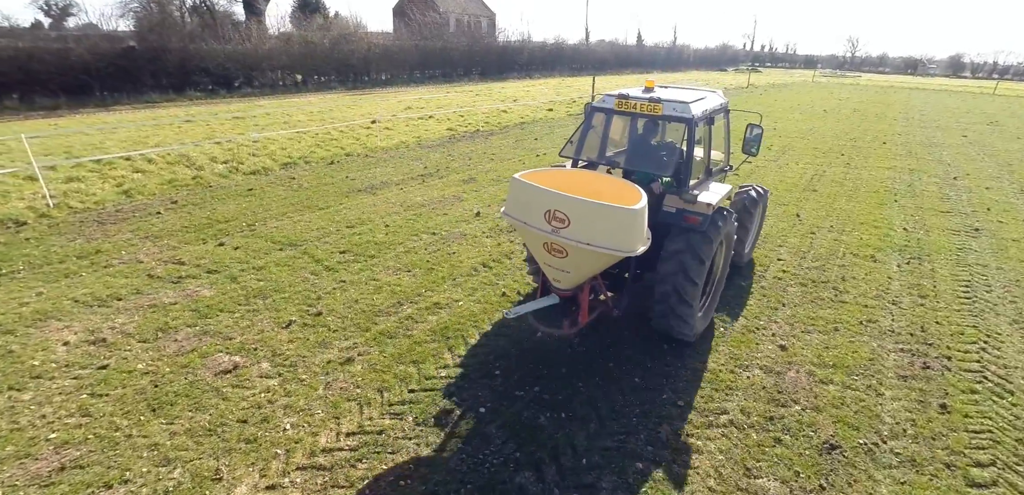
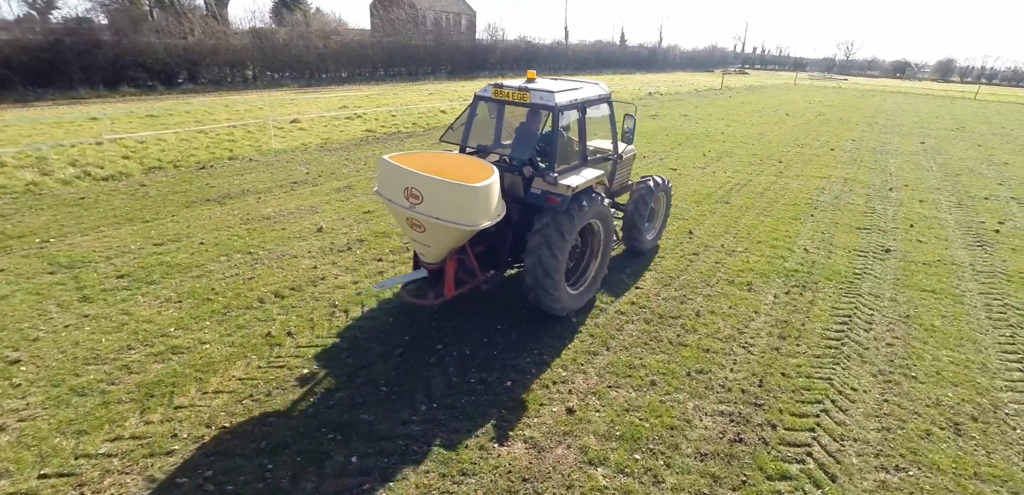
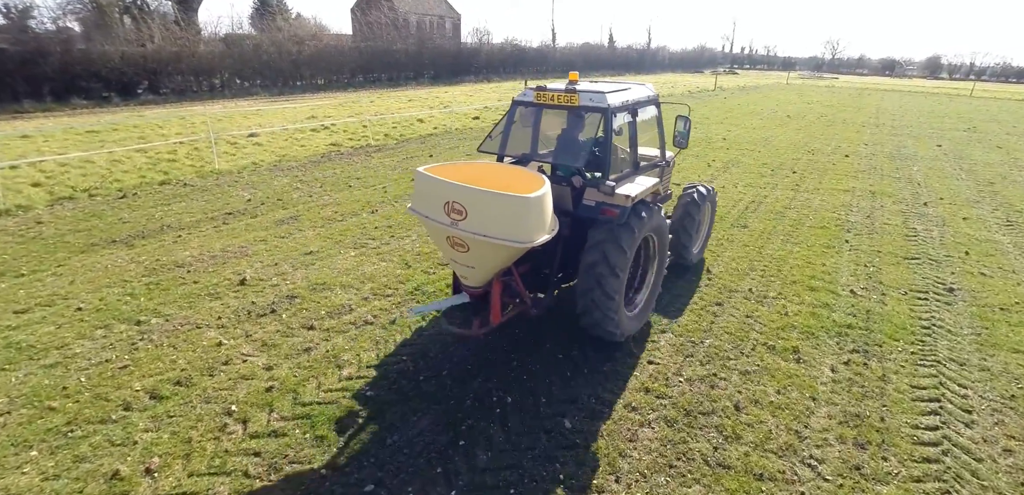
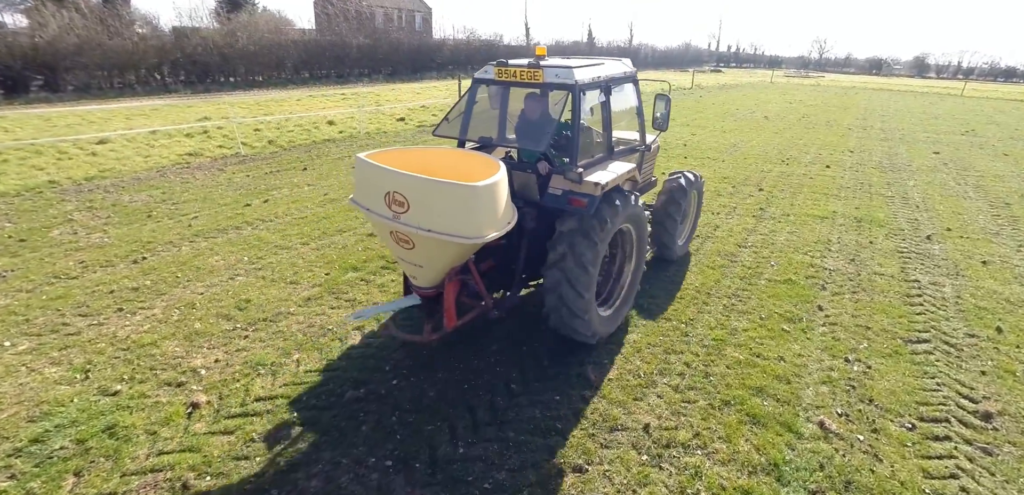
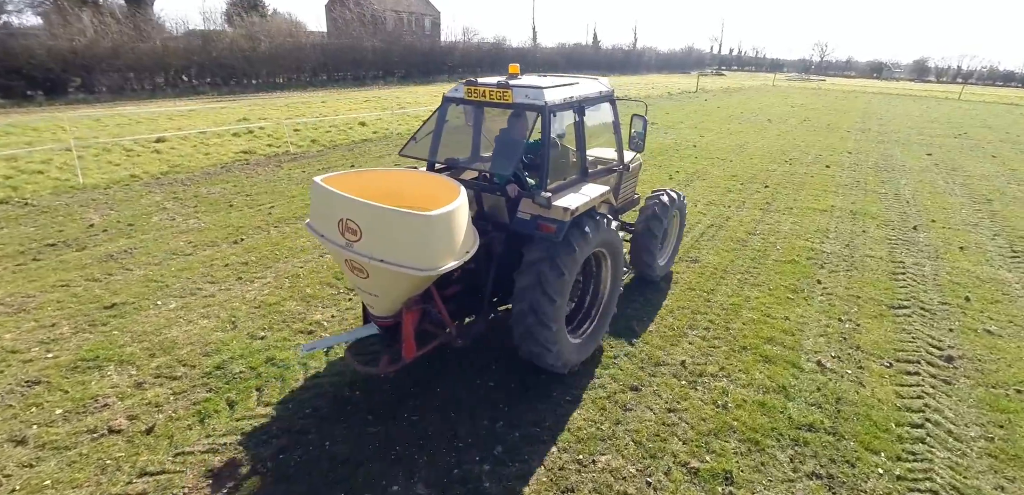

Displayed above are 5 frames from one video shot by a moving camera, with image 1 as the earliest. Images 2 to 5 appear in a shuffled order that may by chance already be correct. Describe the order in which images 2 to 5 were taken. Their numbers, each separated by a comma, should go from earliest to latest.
2, 3, 5, 4
